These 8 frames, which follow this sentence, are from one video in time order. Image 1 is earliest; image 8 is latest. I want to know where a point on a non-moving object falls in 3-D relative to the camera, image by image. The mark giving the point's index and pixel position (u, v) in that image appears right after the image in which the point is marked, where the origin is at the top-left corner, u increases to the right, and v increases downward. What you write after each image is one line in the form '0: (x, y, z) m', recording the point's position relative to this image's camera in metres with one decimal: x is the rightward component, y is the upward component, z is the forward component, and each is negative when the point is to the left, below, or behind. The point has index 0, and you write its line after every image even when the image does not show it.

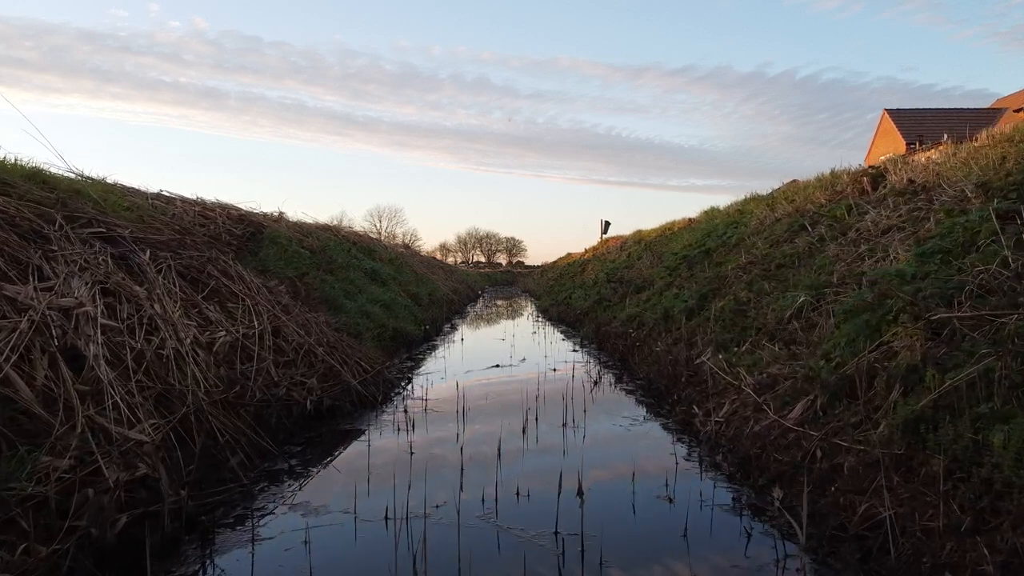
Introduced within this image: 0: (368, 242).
0: (-3.2, +1.0, +17.5) m
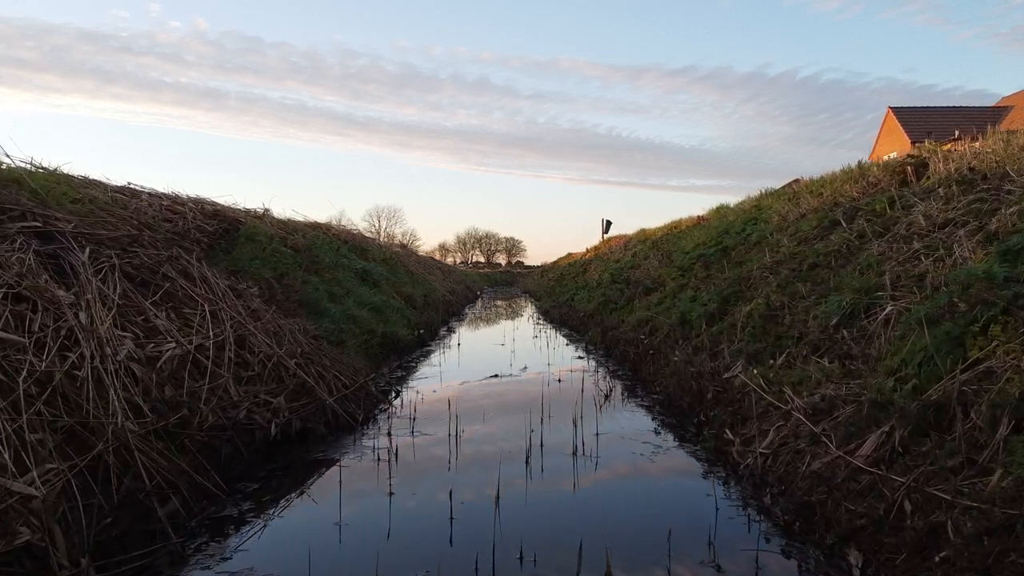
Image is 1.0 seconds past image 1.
0: (-3.2, +1.0, +16.6) m
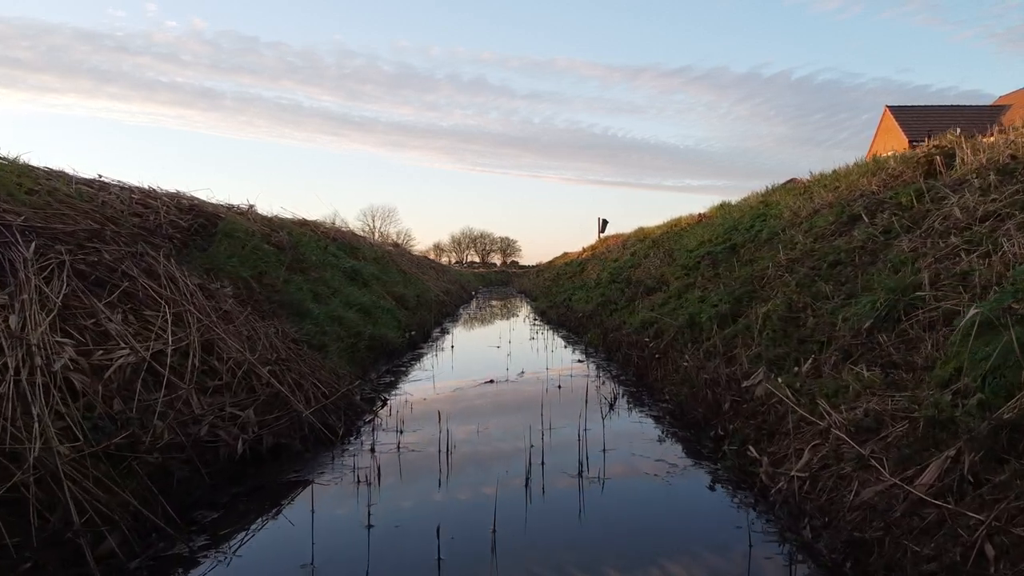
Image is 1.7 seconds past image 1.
0: (-3.2, +1.0, +16.0) m
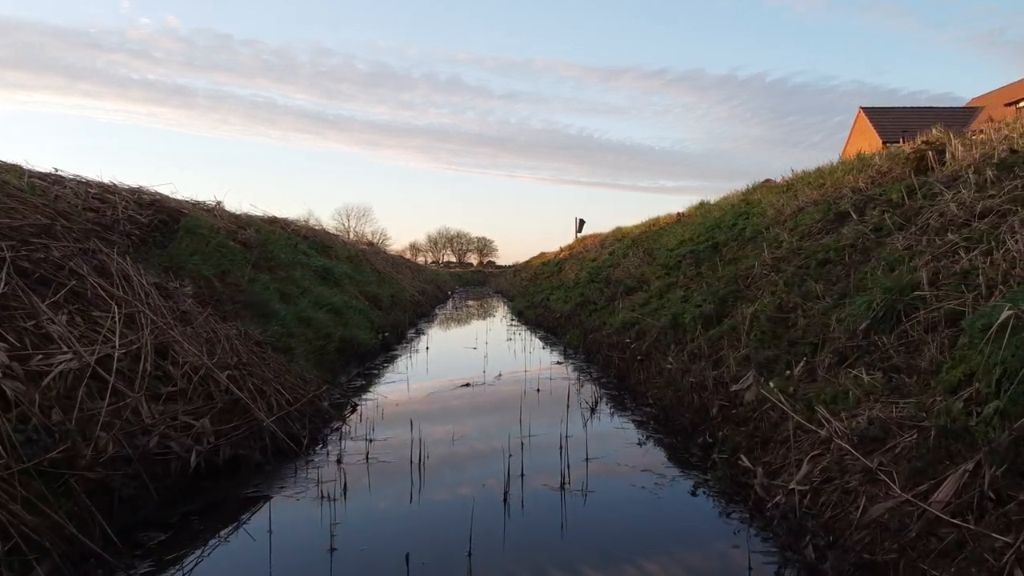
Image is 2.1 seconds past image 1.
0: (-3.7, +1.0, +15.6) m
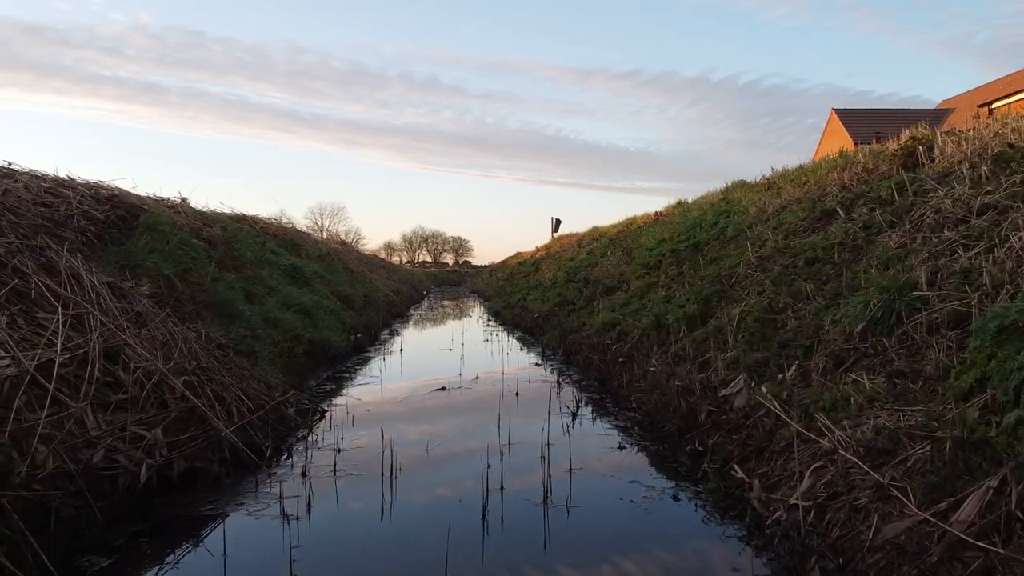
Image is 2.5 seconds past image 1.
0: (-4.2, +1.0, +15.2) m
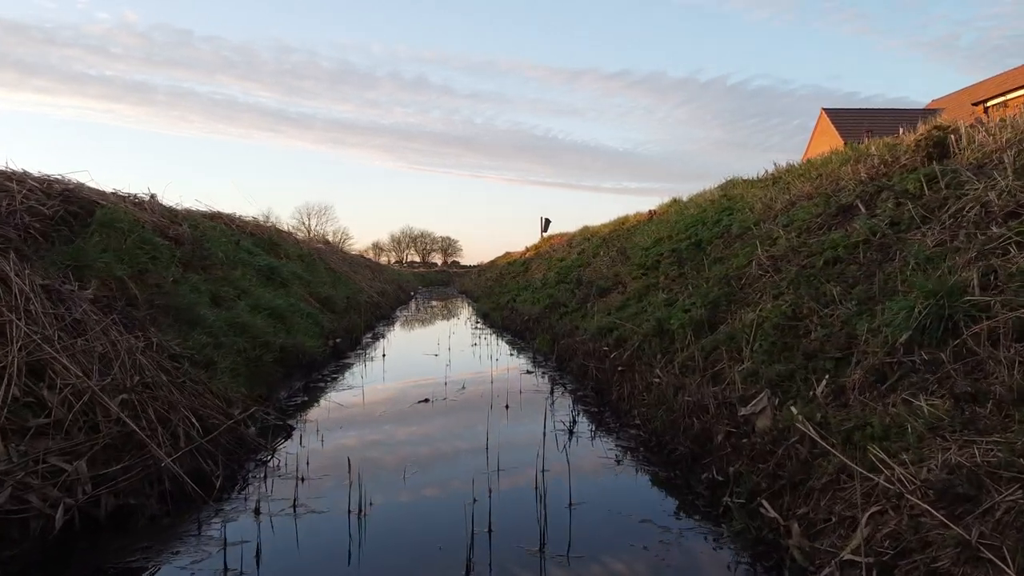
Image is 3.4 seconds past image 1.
0: (-4.4, +1.0, +14.5) m
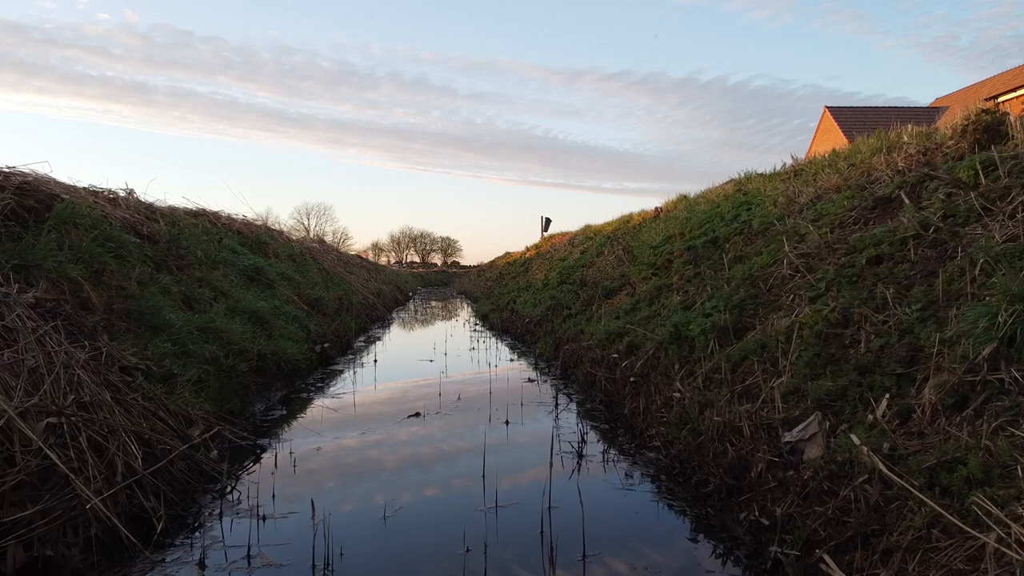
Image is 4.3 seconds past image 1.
0: (-4.4, +0.9, +13.9) m
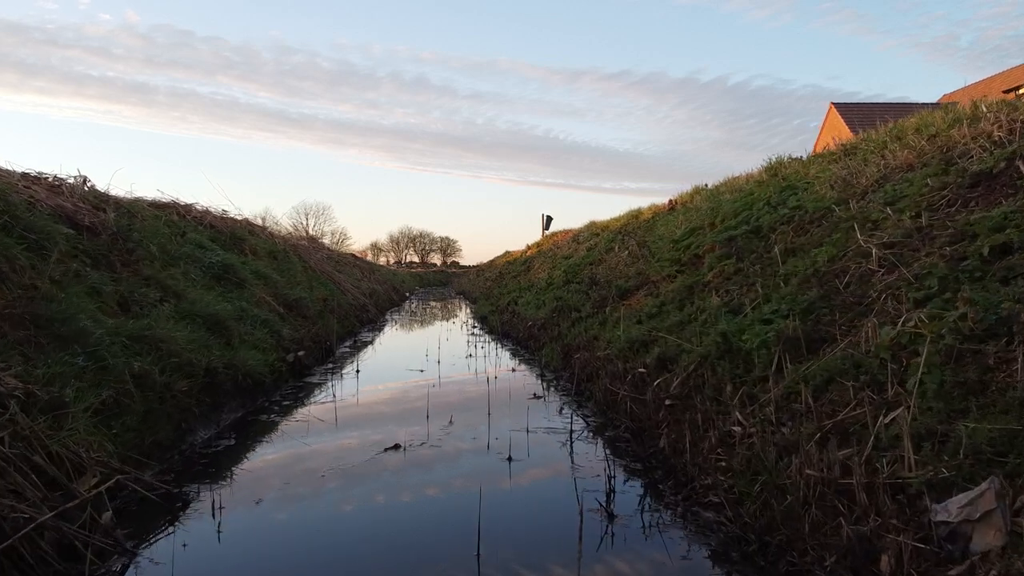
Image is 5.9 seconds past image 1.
0: (-4.3, +0.9, +12.6) m
